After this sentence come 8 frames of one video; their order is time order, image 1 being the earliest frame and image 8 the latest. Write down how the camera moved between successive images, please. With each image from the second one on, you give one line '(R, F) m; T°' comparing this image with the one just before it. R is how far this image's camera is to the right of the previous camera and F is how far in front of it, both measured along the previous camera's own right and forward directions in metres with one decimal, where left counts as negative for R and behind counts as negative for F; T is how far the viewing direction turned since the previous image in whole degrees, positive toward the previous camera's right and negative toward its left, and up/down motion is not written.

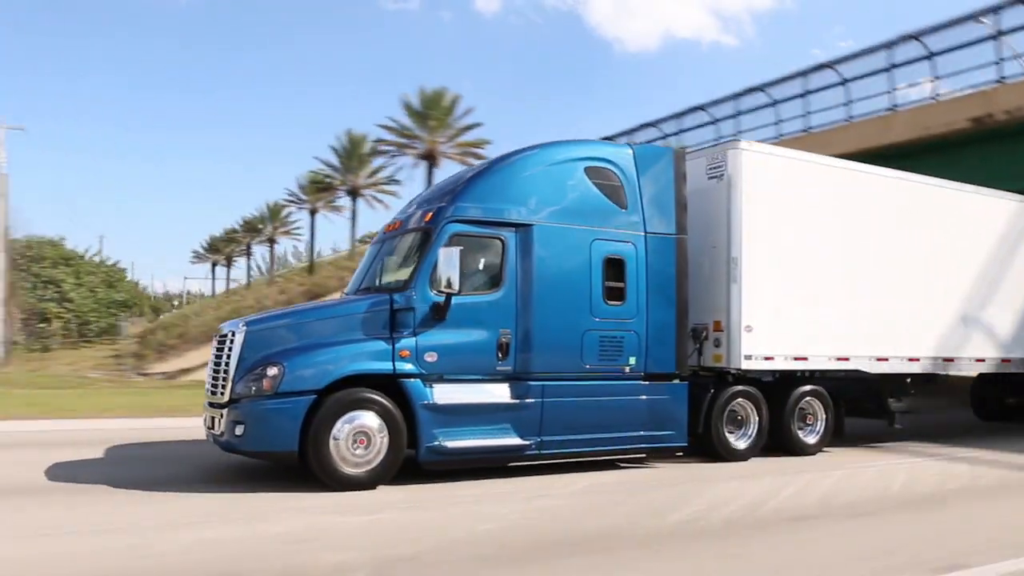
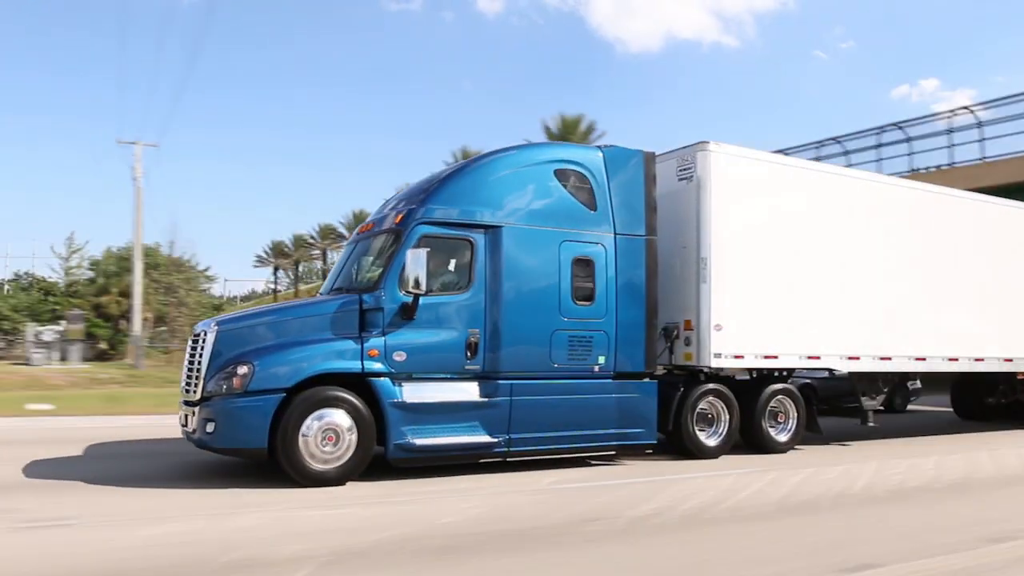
(+0.3, -0.2) m; 0°
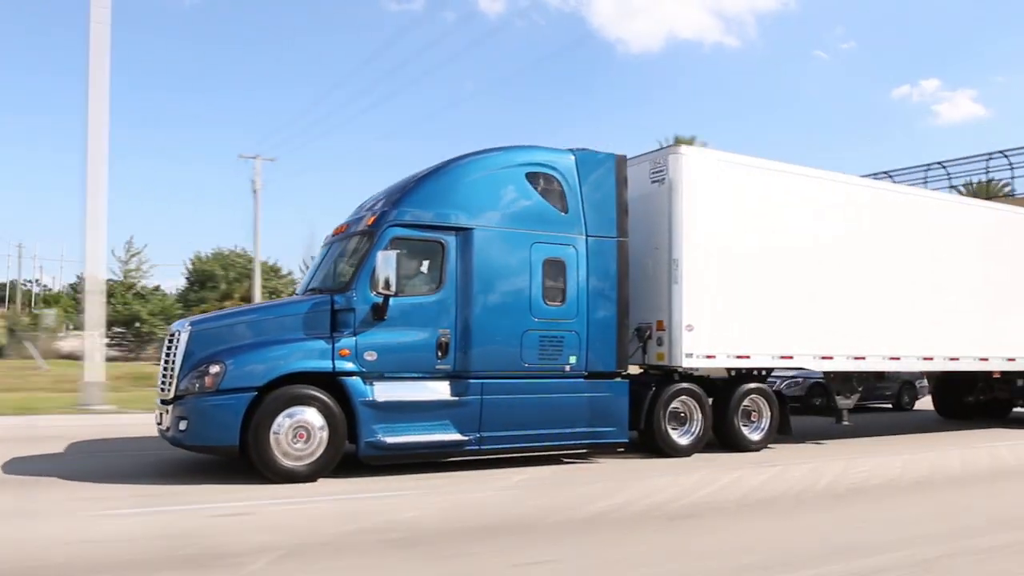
(+0.3, -0.2) m; 0°
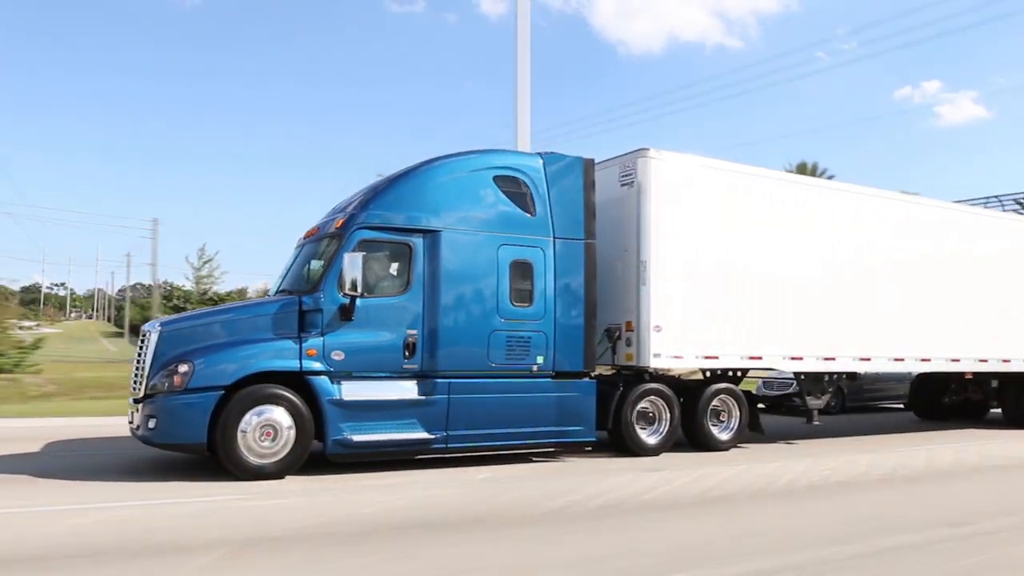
(+0.4, -0.2) m; 0°
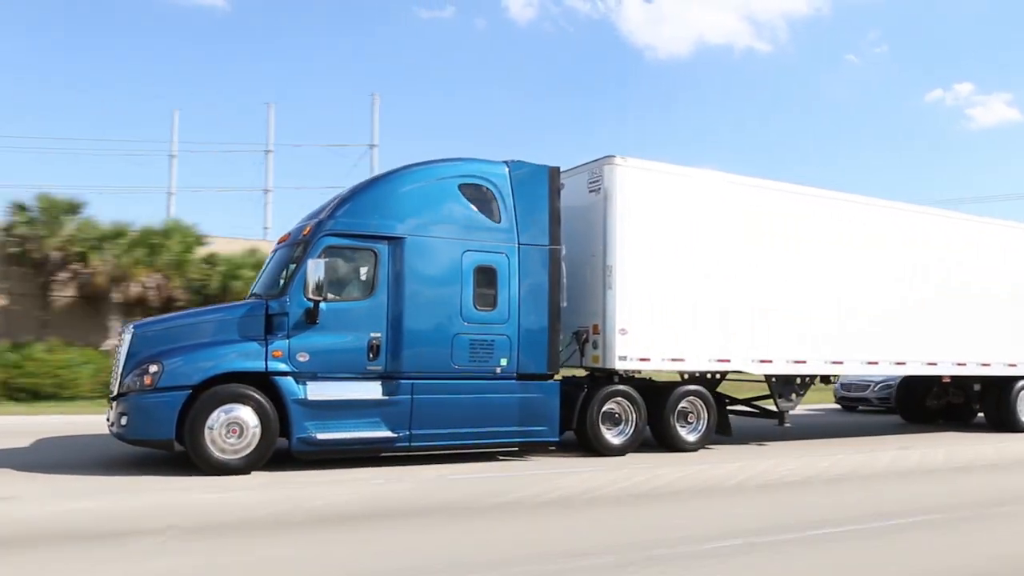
(+0.7, -0.4) m; -2°
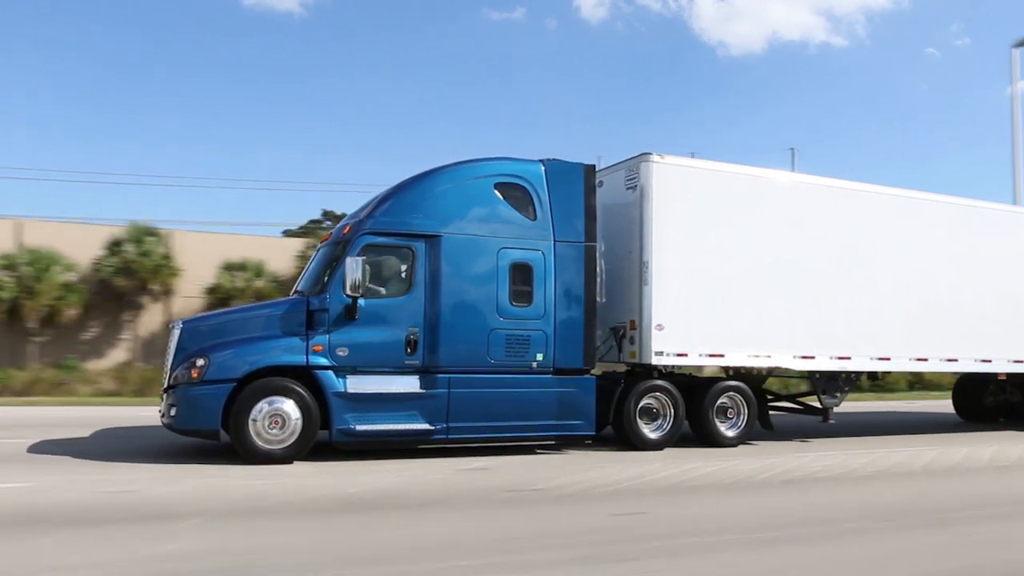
(+0.4, -0.2) m; -4°
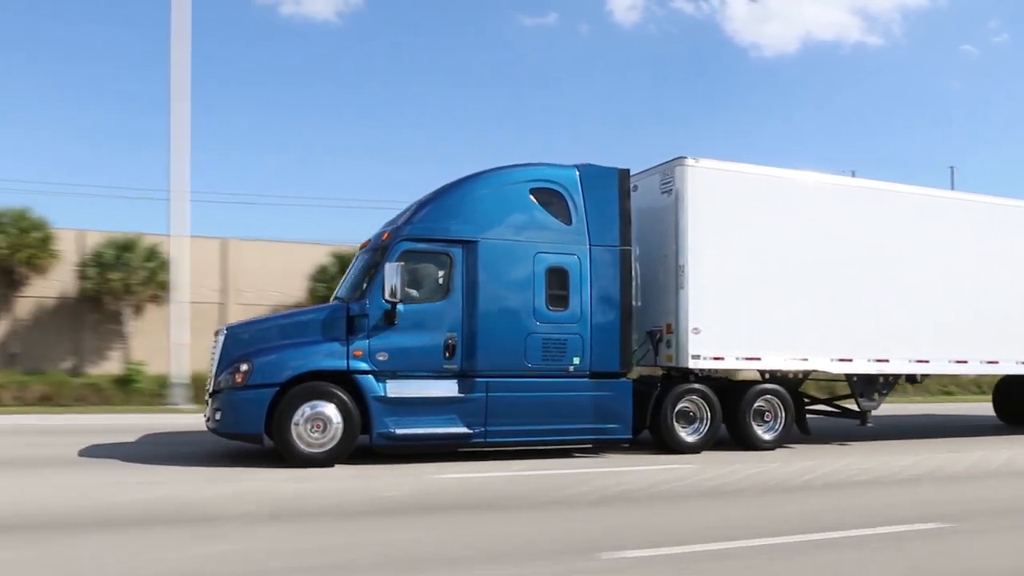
(-0.1, -0.1) m; -2°
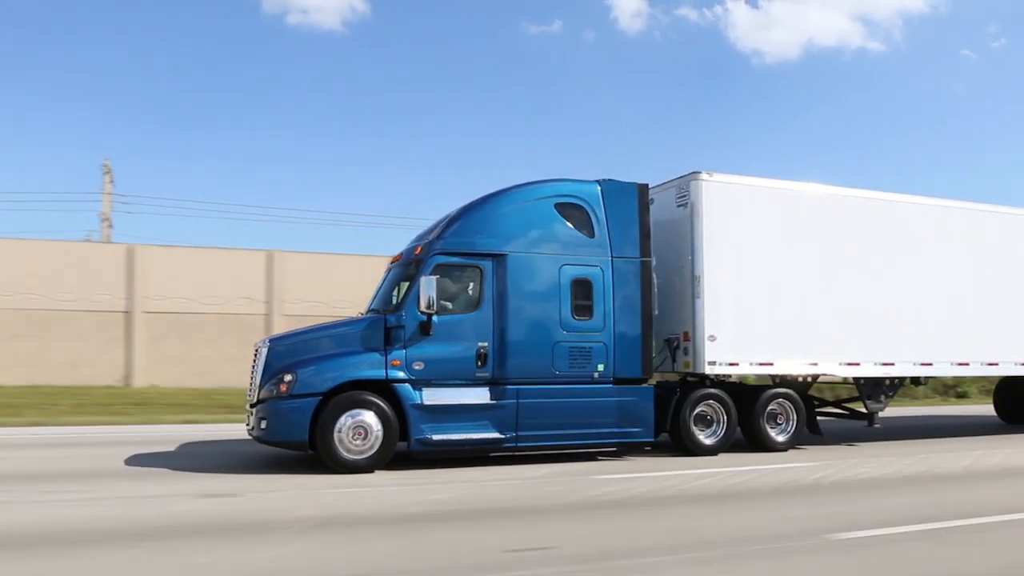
(-0.5, -0.5) m; +1°
